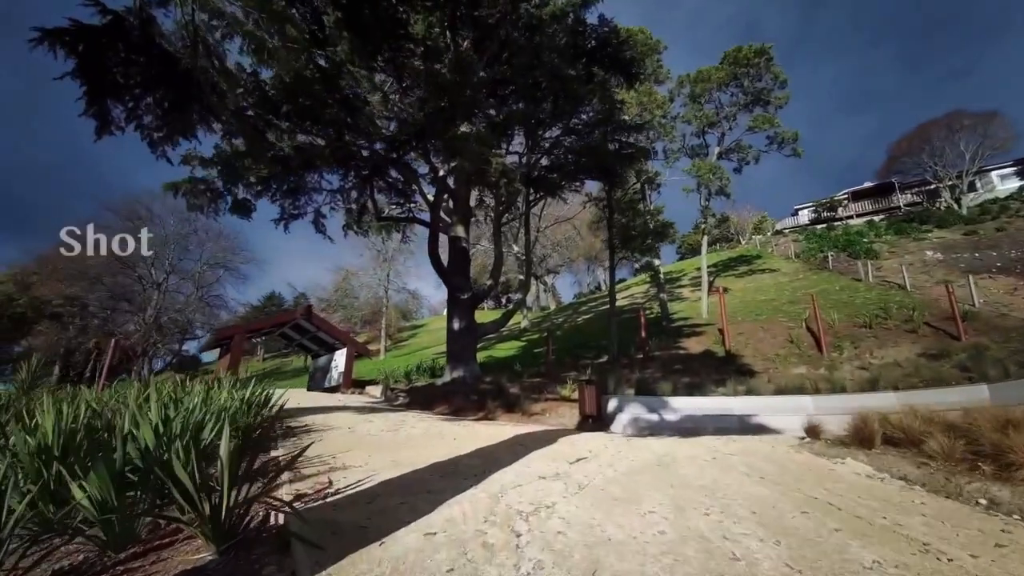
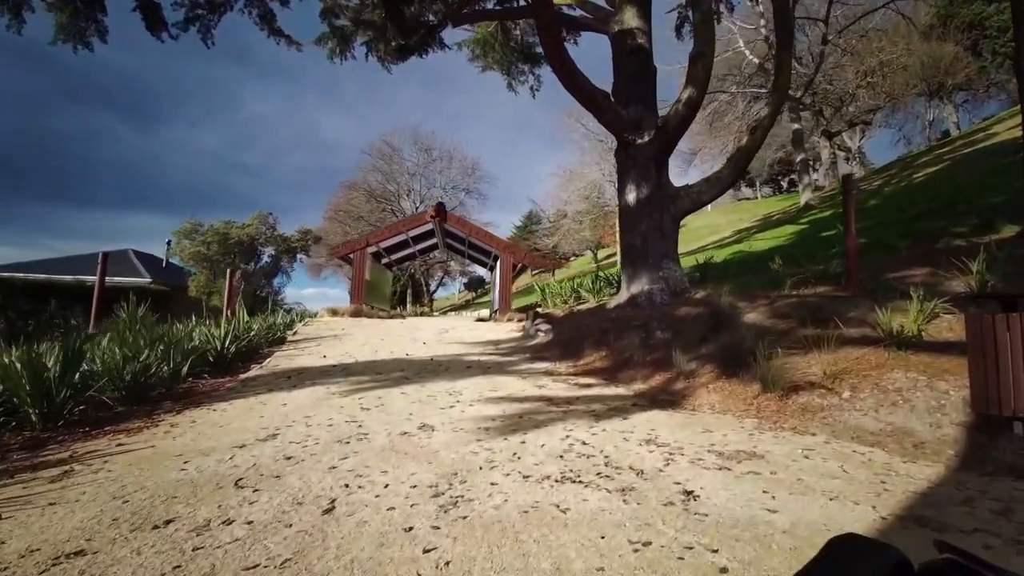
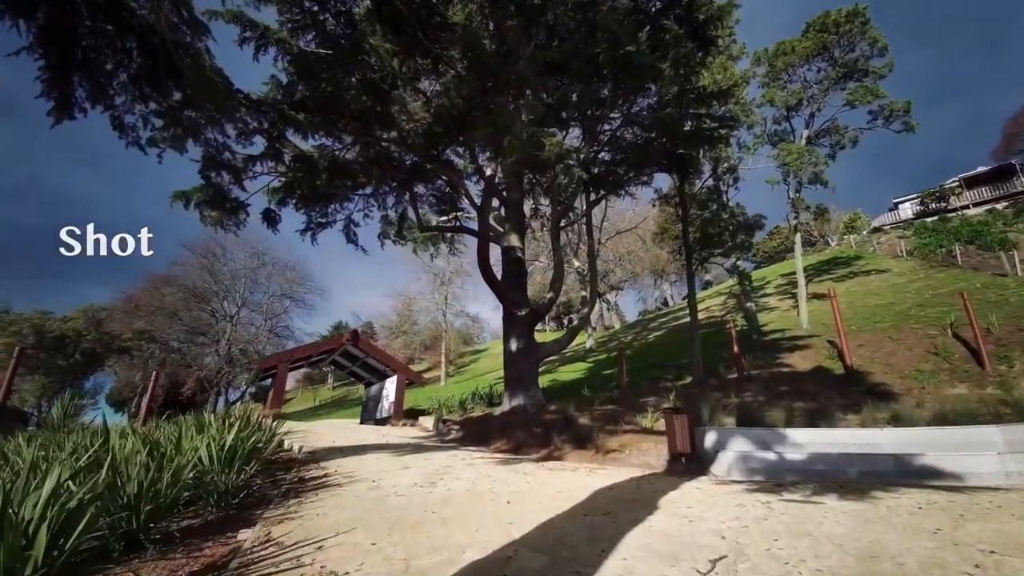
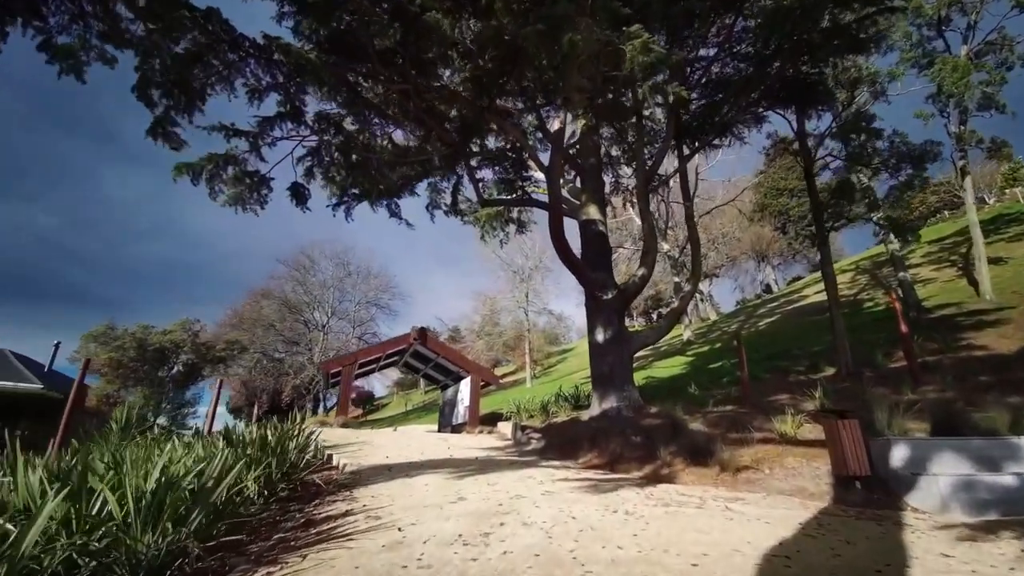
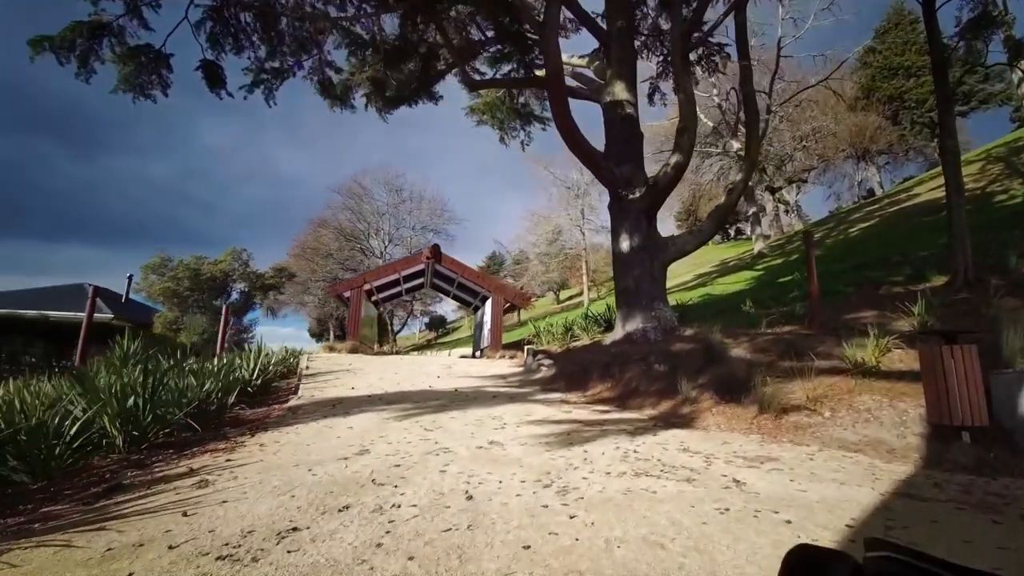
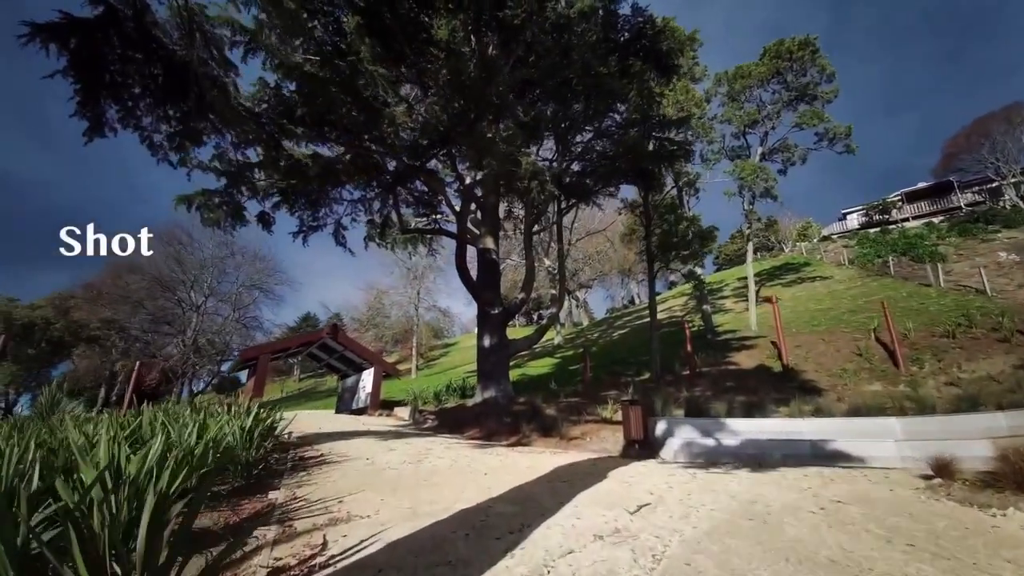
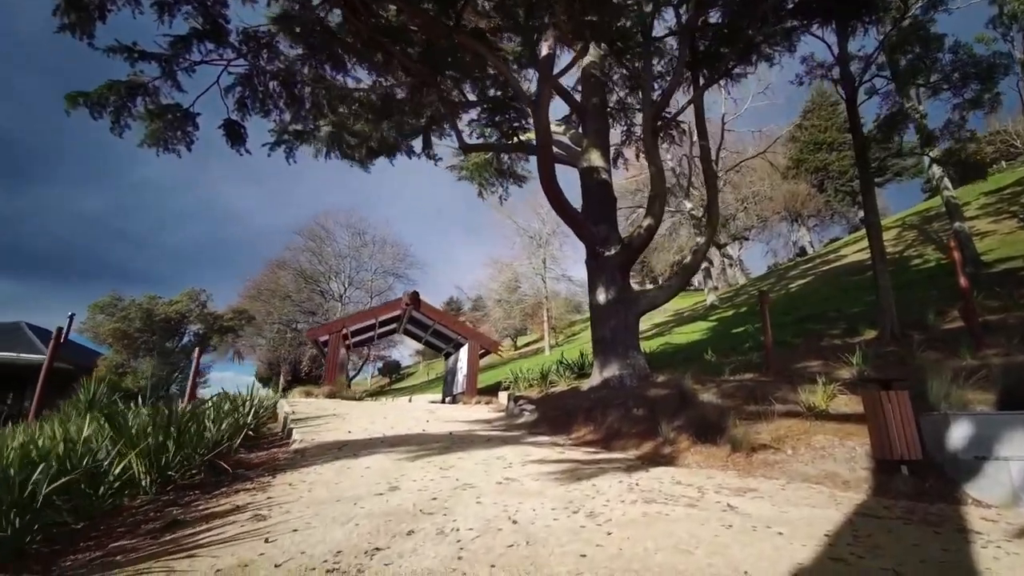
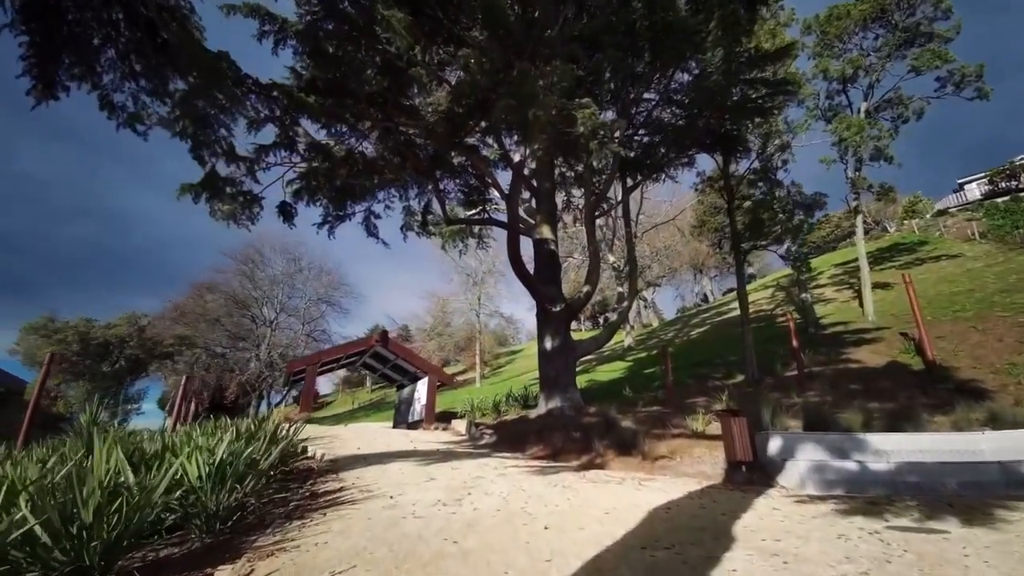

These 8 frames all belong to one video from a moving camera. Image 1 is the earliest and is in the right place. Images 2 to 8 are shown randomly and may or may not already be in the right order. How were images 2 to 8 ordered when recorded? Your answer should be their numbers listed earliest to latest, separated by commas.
6, 3, 8, 4, 7, 5, 2
